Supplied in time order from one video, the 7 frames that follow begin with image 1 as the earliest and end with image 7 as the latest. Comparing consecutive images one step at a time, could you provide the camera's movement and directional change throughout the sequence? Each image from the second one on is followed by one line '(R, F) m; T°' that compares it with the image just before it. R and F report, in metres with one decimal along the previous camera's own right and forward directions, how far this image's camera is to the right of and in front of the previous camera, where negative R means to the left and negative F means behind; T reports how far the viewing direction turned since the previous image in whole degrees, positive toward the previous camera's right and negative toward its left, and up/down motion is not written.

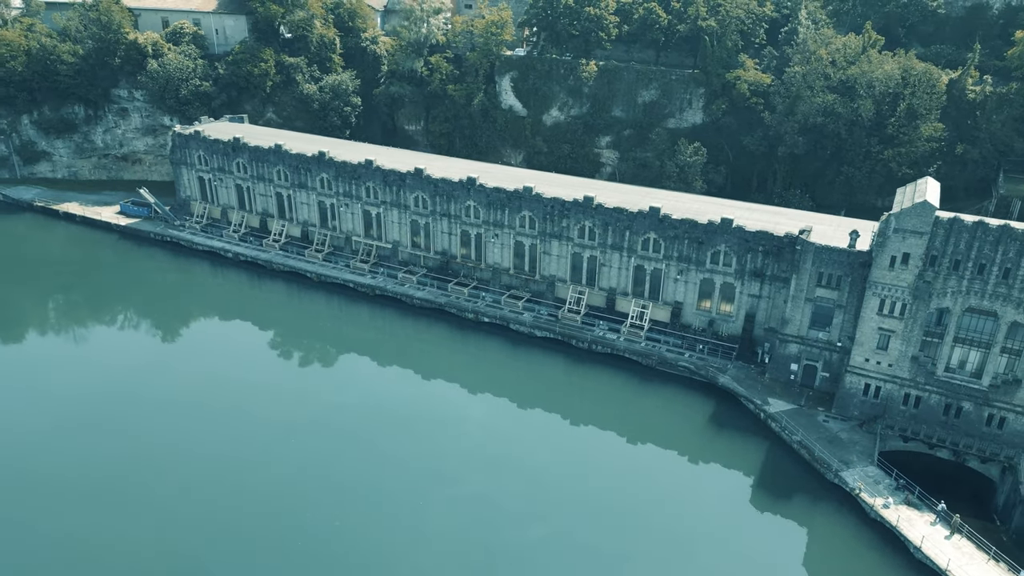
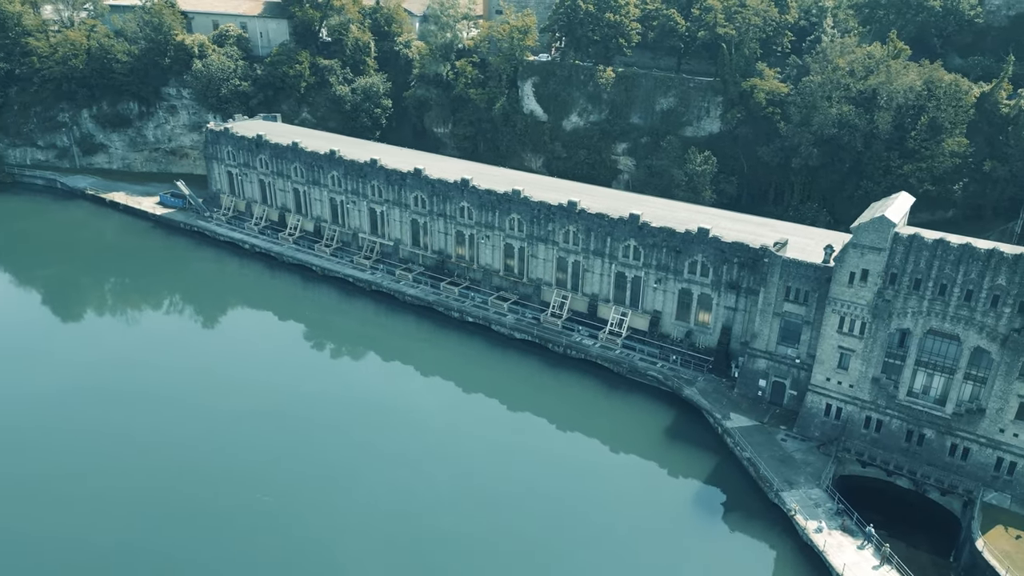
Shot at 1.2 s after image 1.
(+8.8, -0.1) m; -6°
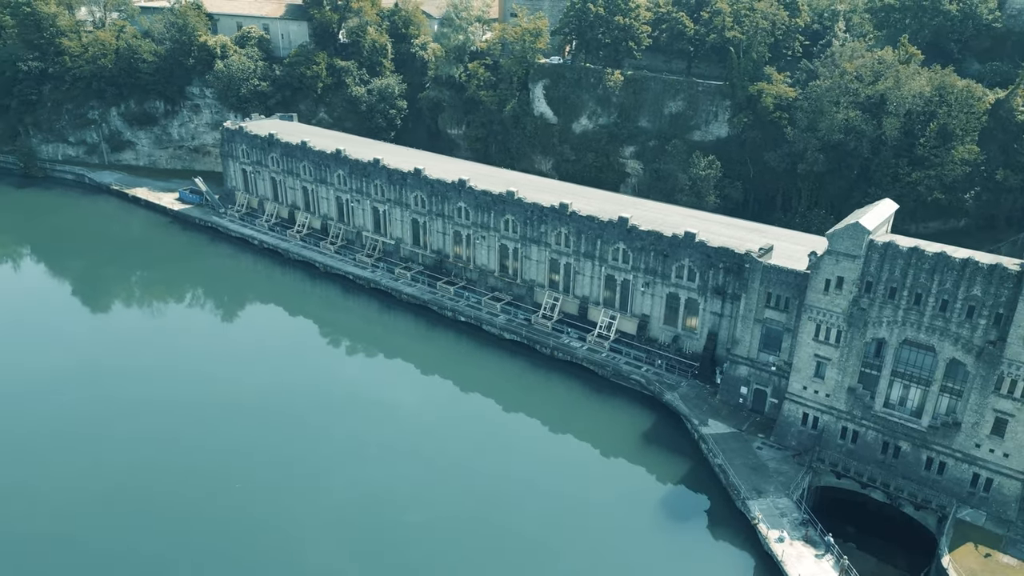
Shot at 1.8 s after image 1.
(+4.4, -0.2) m; -3°
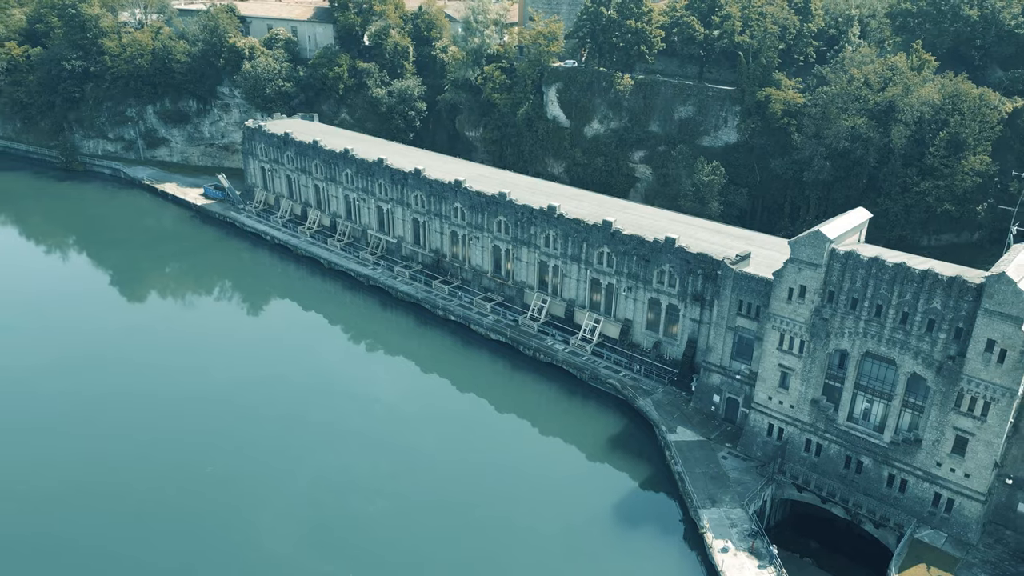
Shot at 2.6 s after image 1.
(+5.9, -0.2) m; -4°
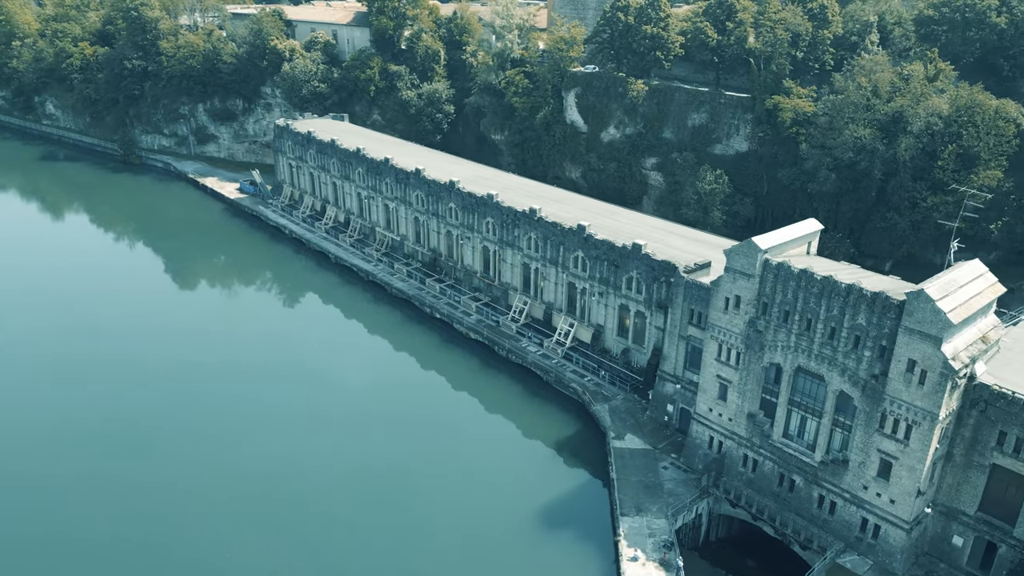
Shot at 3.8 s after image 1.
(+8.8, -0.1) m; -6°
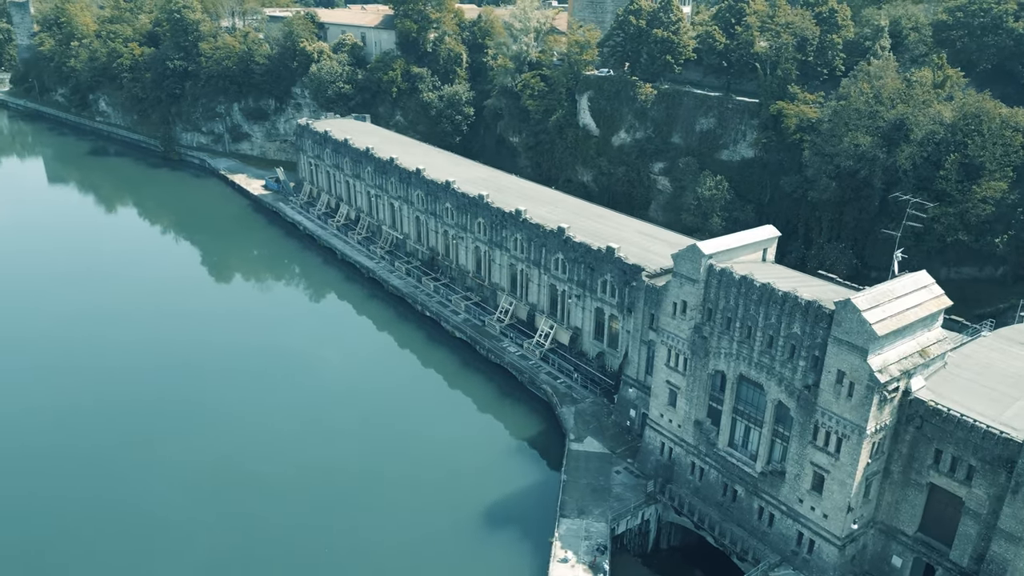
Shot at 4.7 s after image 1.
(+6.6, -0.2) m; -5°
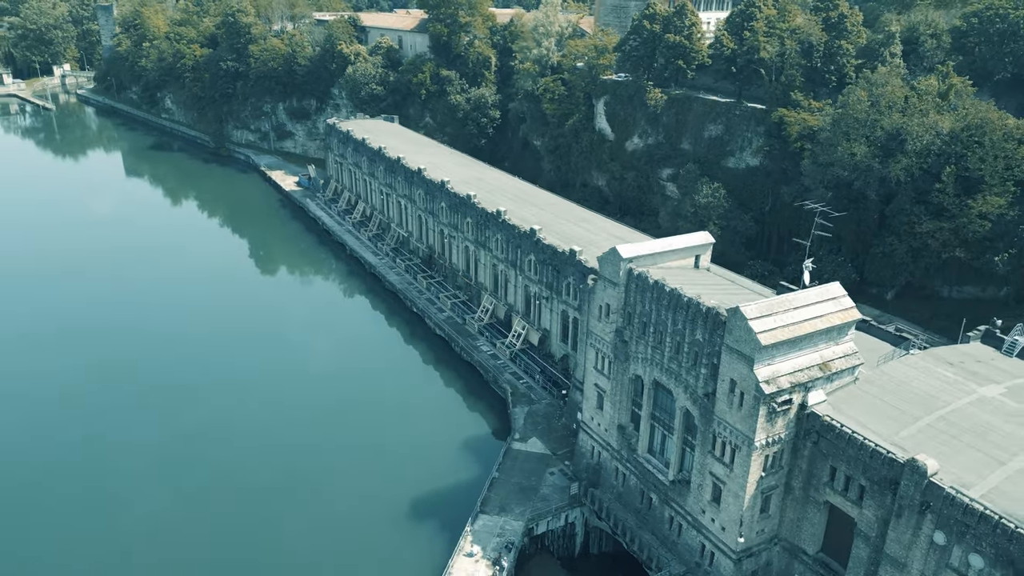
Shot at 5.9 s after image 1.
(+8.8, -0.1) m; -6°
